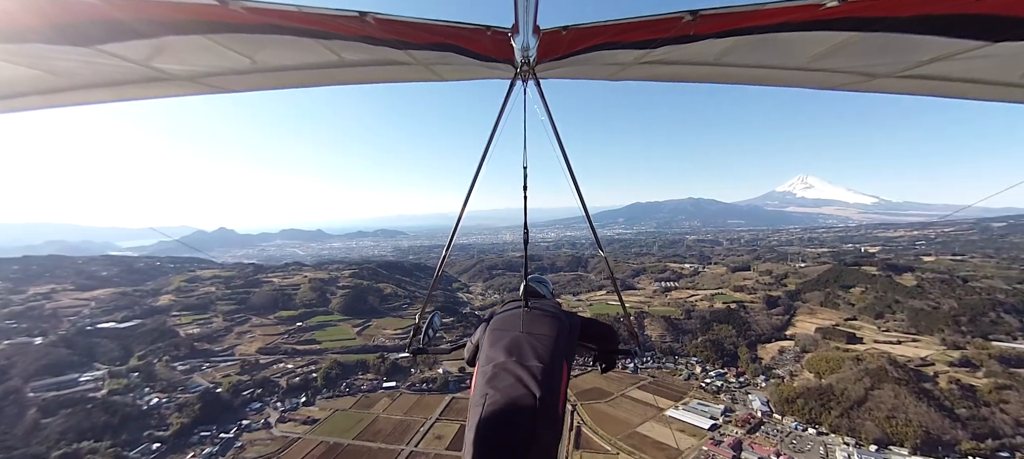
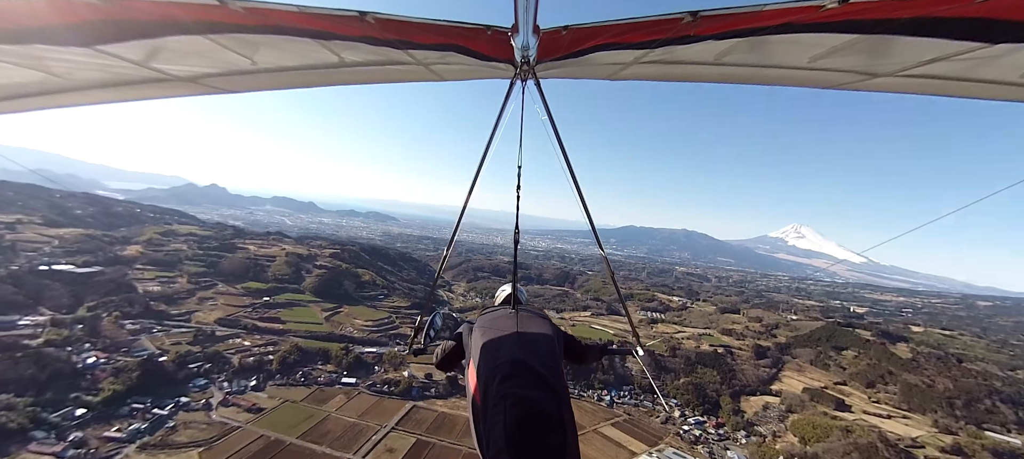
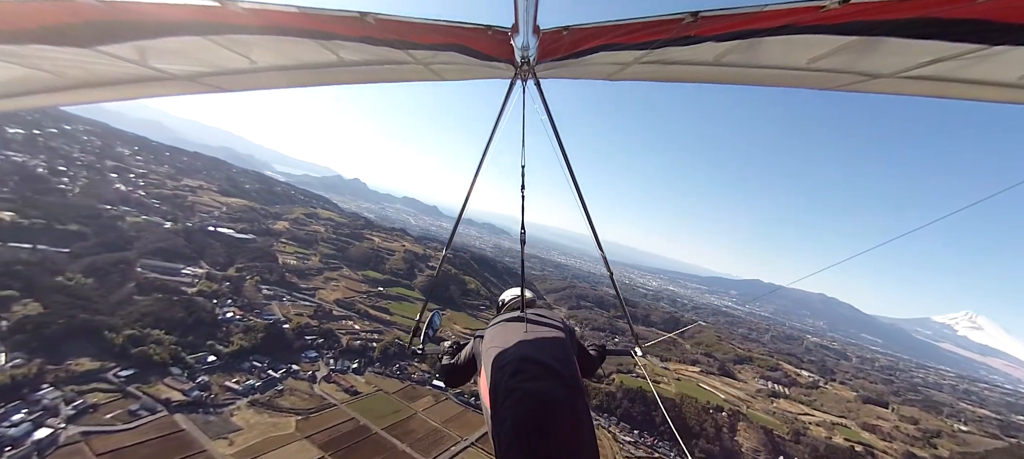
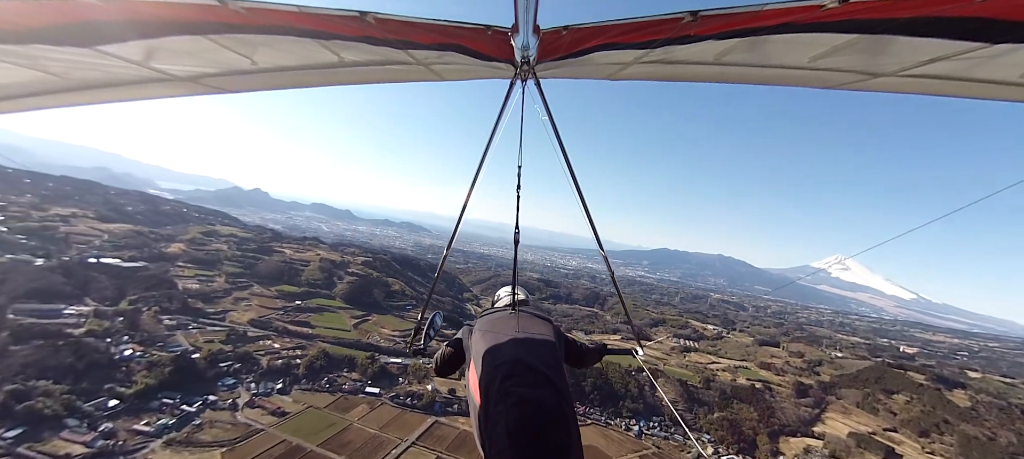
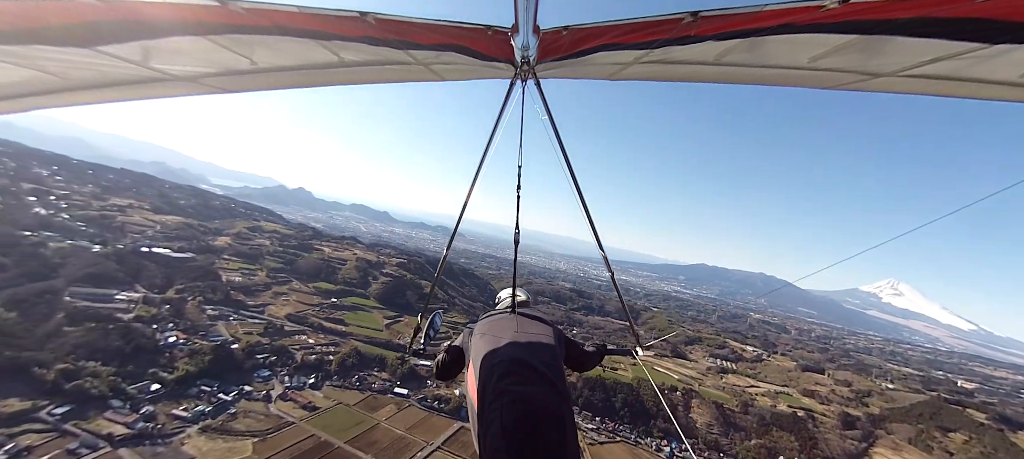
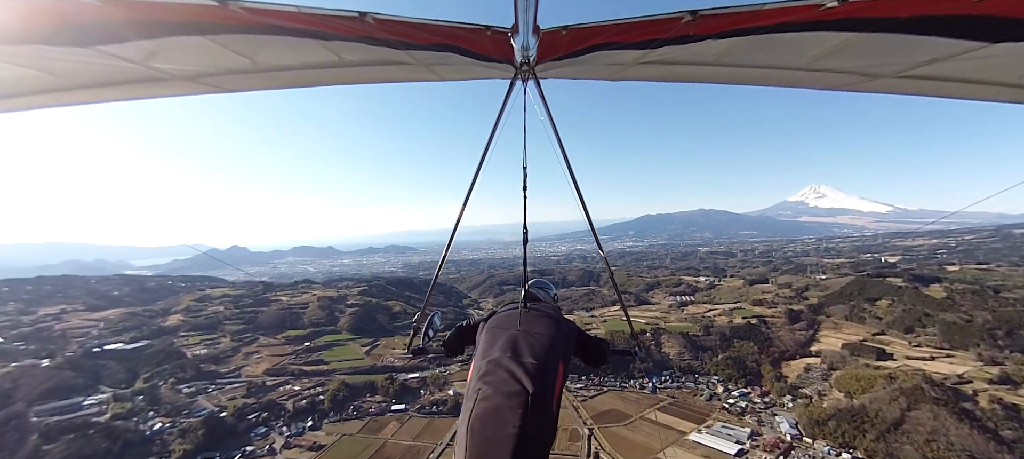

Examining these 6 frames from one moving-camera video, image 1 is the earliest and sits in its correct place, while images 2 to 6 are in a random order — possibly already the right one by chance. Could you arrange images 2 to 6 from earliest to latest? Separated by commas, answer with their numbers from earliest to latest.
6, 2, 4, 5, 3
